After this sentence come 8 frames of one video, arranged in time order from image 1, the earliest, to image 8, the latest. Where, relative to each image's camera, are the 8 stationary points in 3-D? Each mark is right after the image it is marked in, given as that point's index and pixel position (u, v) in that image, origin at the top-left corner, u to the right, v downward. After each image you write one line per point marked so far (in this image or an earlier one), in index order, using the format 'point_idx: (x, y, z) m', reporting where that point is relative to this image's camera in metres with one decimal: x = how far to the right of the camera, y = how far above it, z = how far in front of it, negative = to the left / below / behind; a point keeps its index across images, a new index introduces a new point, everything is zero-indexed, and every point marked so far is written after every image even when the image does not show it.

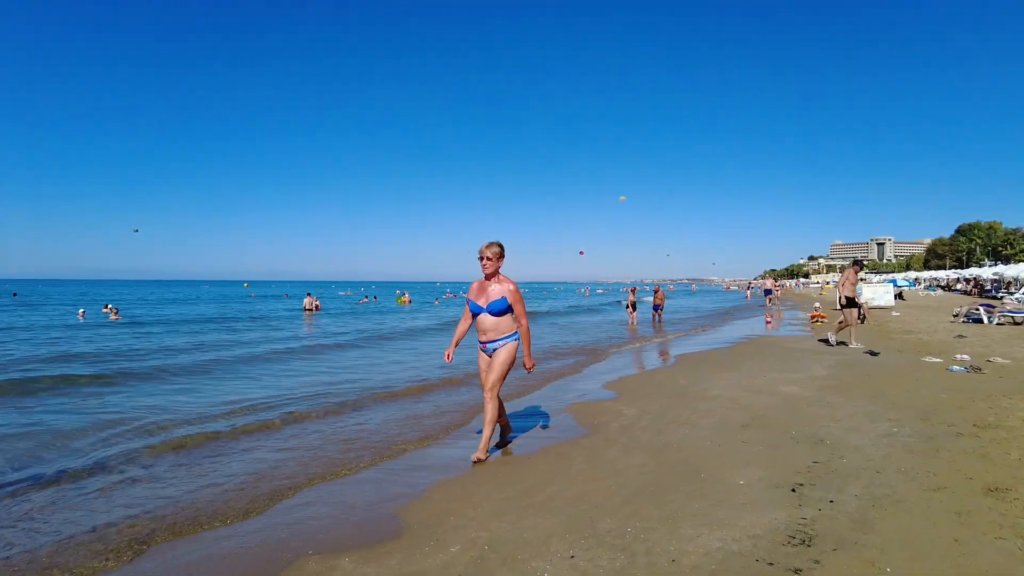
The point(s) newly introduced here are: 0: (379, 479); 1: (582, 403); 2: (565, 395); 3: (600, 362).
0: (-1.0, -1.4, +4.0) m
1: (+0.8, -1.3, +6.4) m
2: (+0.7, -1.4, +7.2) m
3: (+2.0, -1.6, +12.1) m
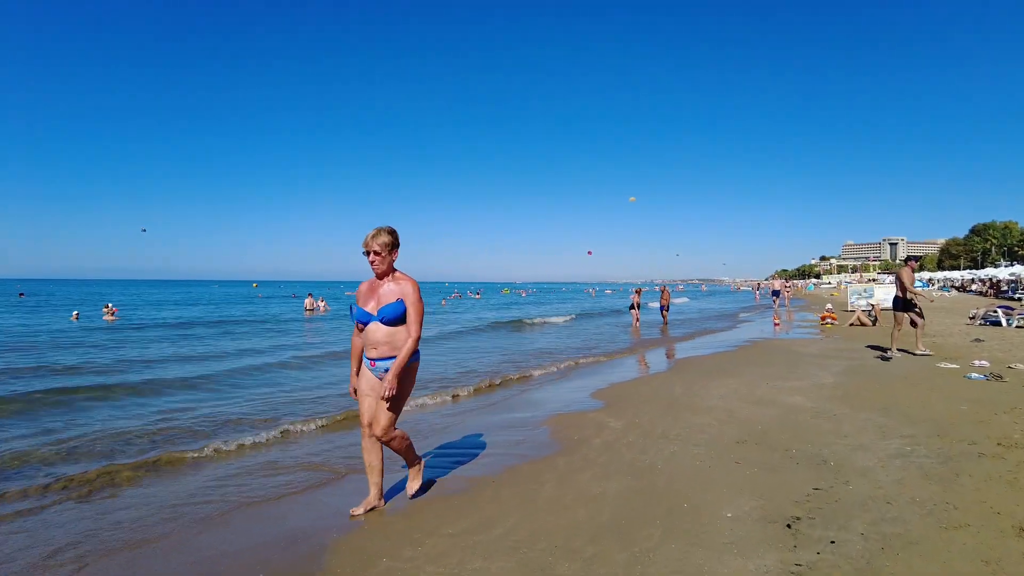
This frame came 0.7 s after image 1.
0: (-1.2, -1.4, +3.6) m
1: (+0.6, -1.3, +5.9) m
2: (+0.5, -1.4, +6.8) m
3: (+1.9, -1.6, +11.6) m
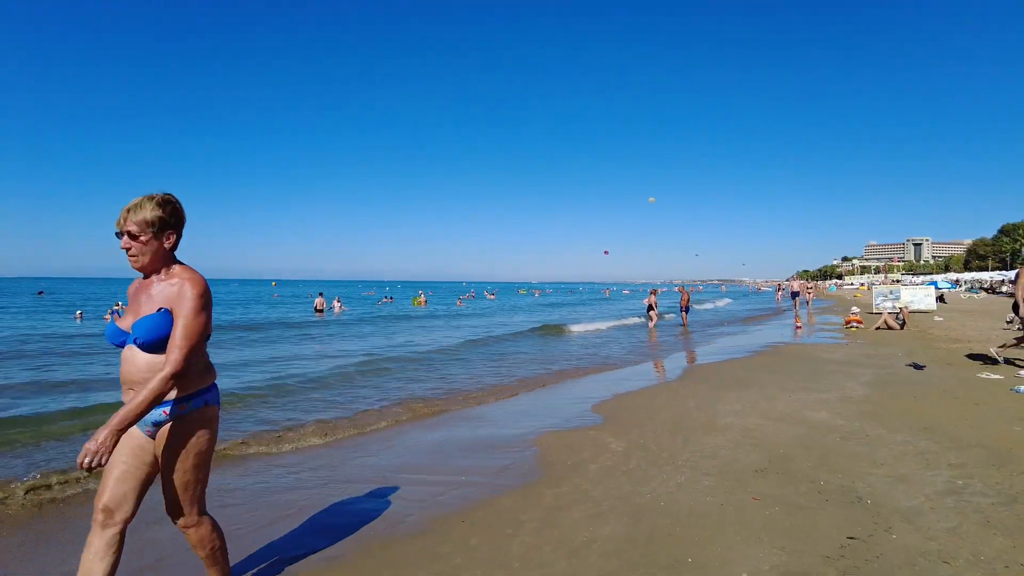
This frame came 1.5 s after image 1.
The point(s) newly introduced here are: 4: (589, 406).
0: (-1.4, -1.4, +3.0) m
1: (+0.5, -1.4, +5.3) m
2: (+0.4, -1.4, +6.1) m
3: (+2.0, -1.6, +10.9) m
4: (+1.1, -1.6, +6.8) m
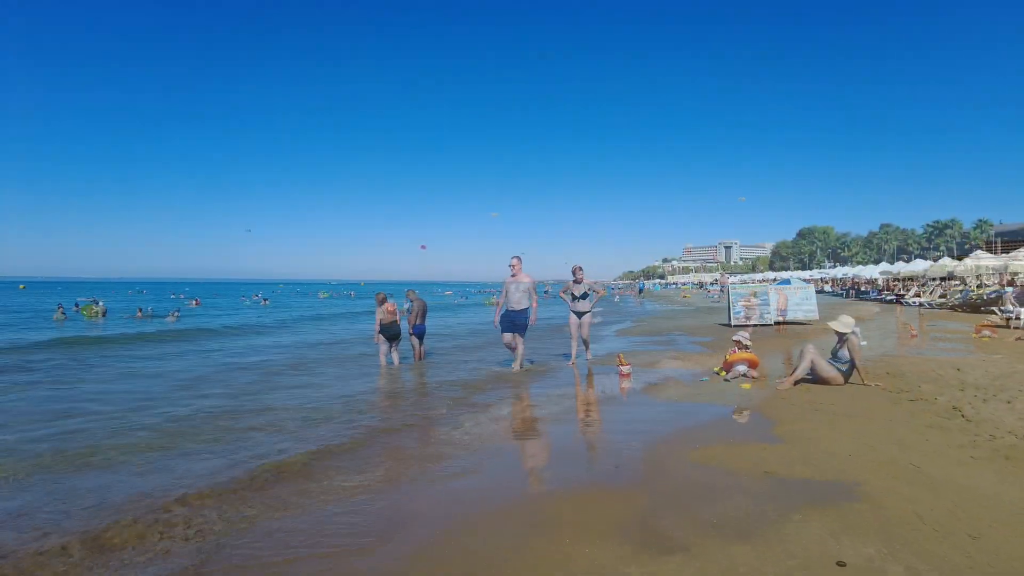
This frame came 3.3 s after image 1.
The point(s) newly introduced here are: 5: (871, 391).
0: (-1.7, -1.5, +1.6) m
1: (+0.4, -1.4, +3.8) m
2: (+0.4, -1.5, +4.6) m
3: (+2.3, -1.7, +9.2) m
4: (+1.1, -1.6, +5.2) m
5: (+5.3, -1.5, +8.4) m
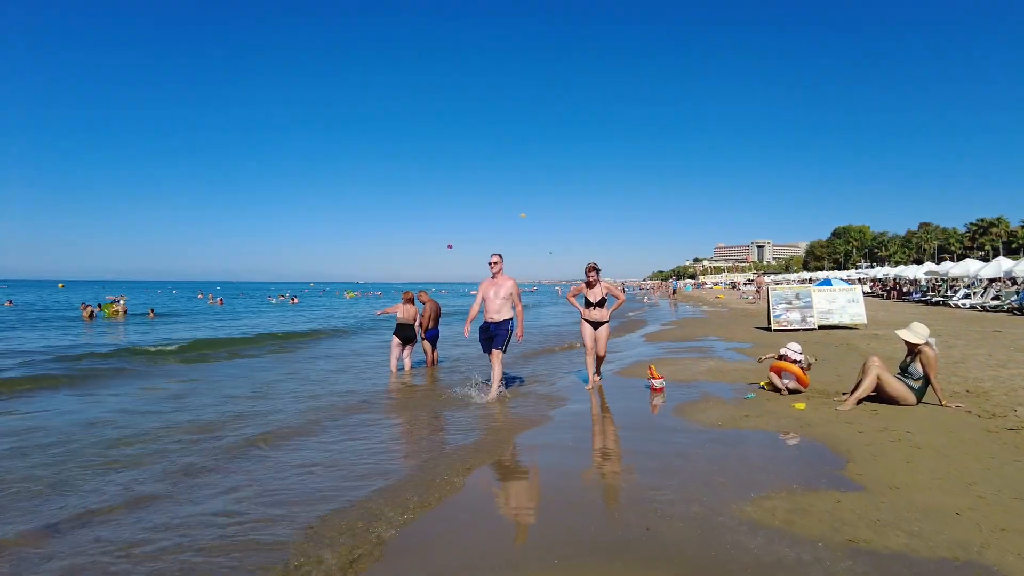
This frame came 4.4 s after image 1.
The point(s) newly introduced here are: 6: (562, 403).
0: (-1.9, -1.5, +0.6) m
1: (+0.3, -1.4, +2.7) m
2: (+0.3, -1.5, +3.5) m
3: (+2.5, -1.7, +8.0) m
4: (+1.1, -1.6, +4.0) m
5: (+5.5, -1.6, +7.0) m
6: (+0.8, -1.7, +8.5) m
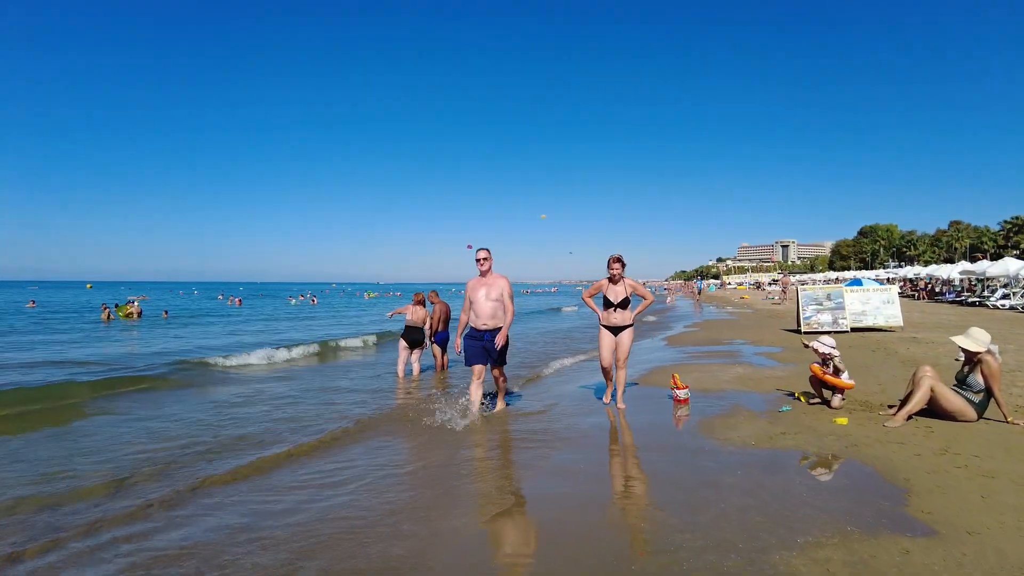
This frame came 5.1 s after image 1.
0: (-2.0, -1.5, 0.0) m
1: (+0.2, -1.4, +2.0) m
2: (+0.3, -1.5, +2.8) m
3: (+2.7, -1.7, +7.2) m
4: (+1.0, -1.6, +3.3) m
5: (+5.6, -1.6, +6.1) m
6: (+0.9, -1.7, +7.8) m
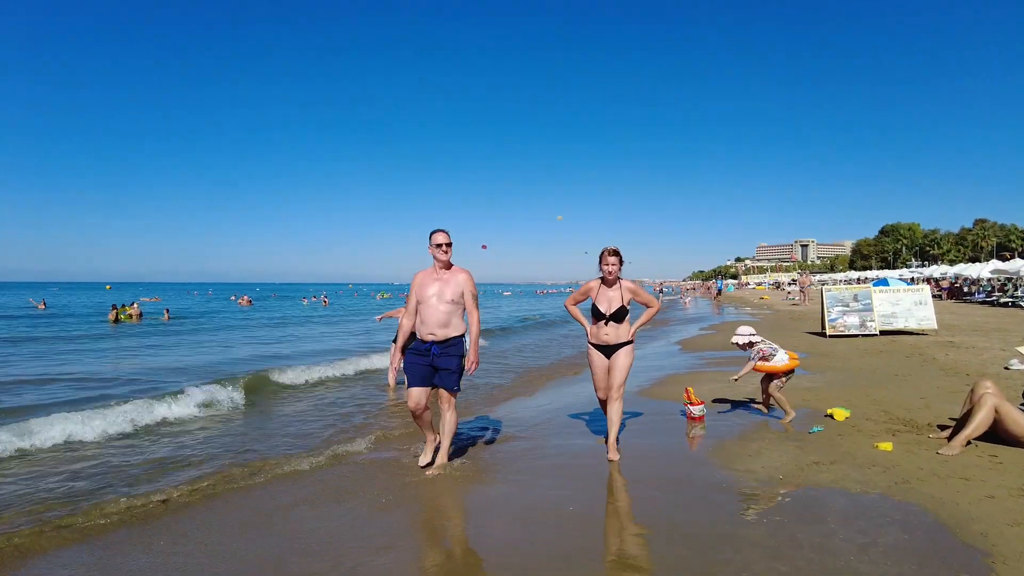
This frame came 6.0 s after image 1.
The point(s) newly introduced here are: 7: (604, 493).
0: (-2.4, -1.5, -0.9) m
1: (-0.1, -1.5, +1.0) m
2: (0.0, -1.5, +1.8) m
3: (+2.5, -1.8, +6.2) m
4: (+0.8, -1.7, +2.3) m
5: (+5.4, -1.6, +5.0) m
6: (+0.7, -1.7, +6.7) m
7: (+0.8, -1.7, +4.9) m
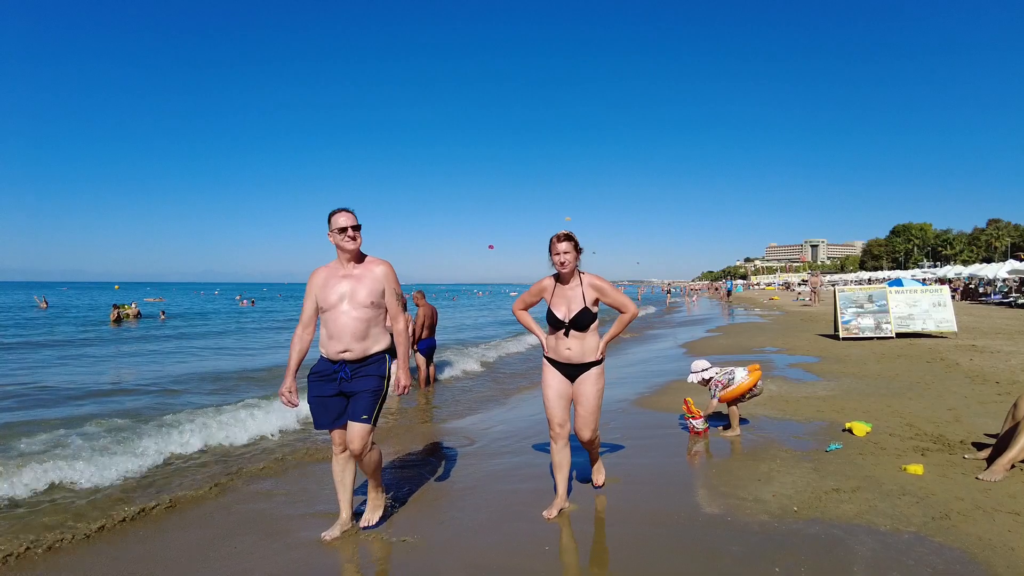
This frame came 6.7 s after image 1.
0: (-2.7, -1.5, -1.6) m
1: (-0.4, -1.5, +0.2) m
2: (-0.3, -1.5, +1.1) m
3: (+2.3, -1.8, +5.4) m
4: (+0.5, -1.7, +1.5) m
5: (+5.1, -1.6, +4.2) m
6: (+0.5, -1.7, +6.0) m
7: (+0.5, -1.7, +4.1) m
